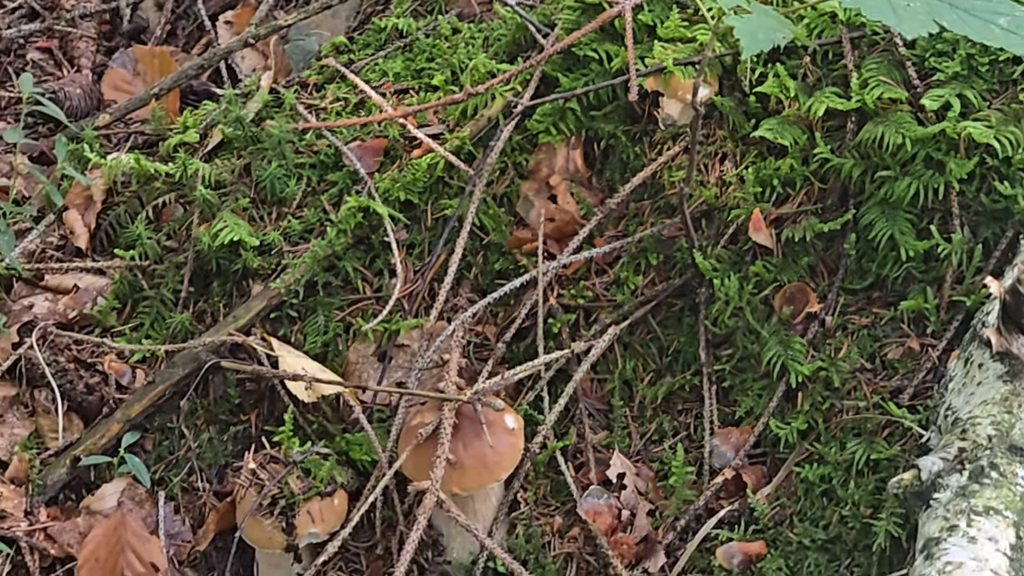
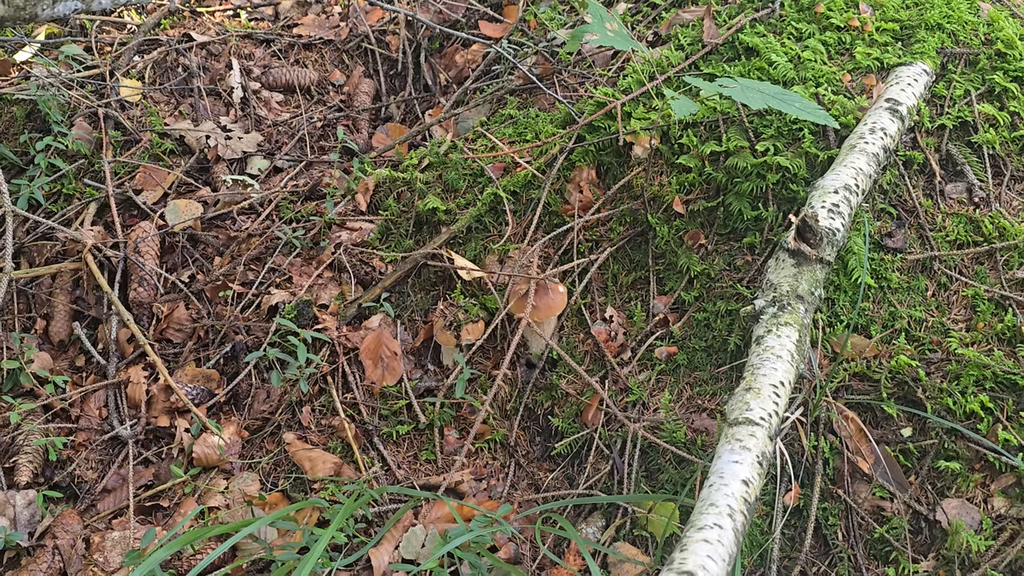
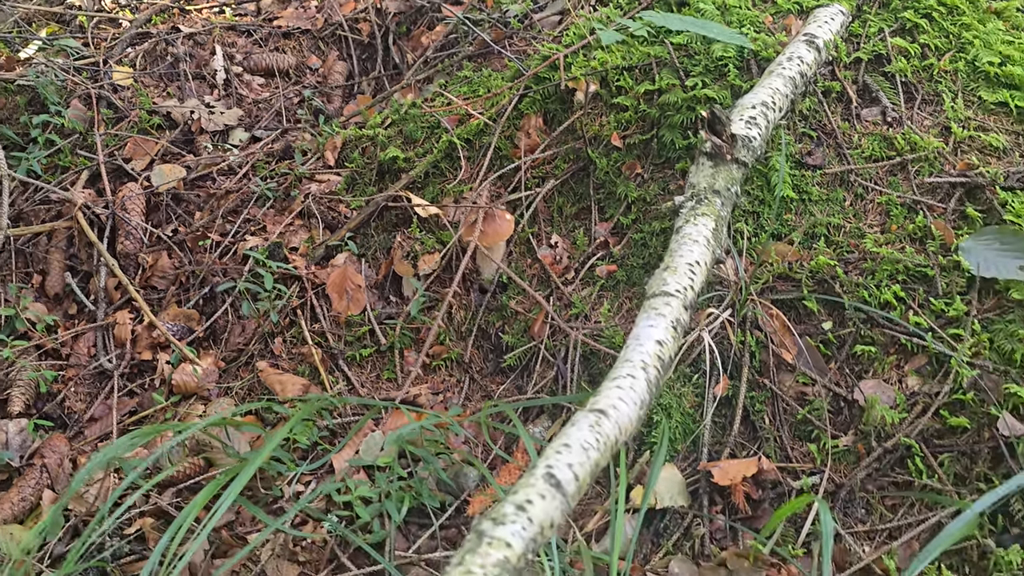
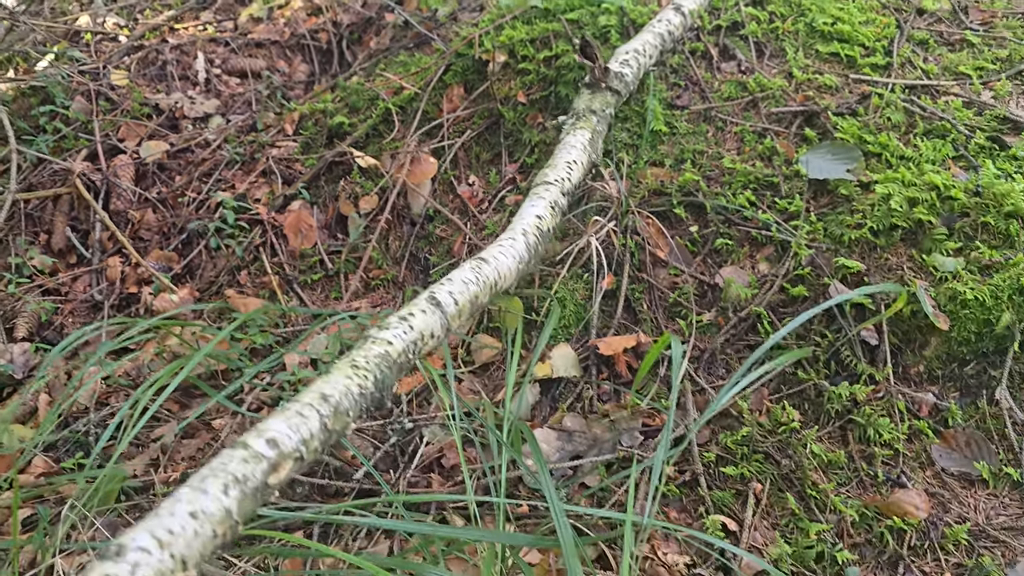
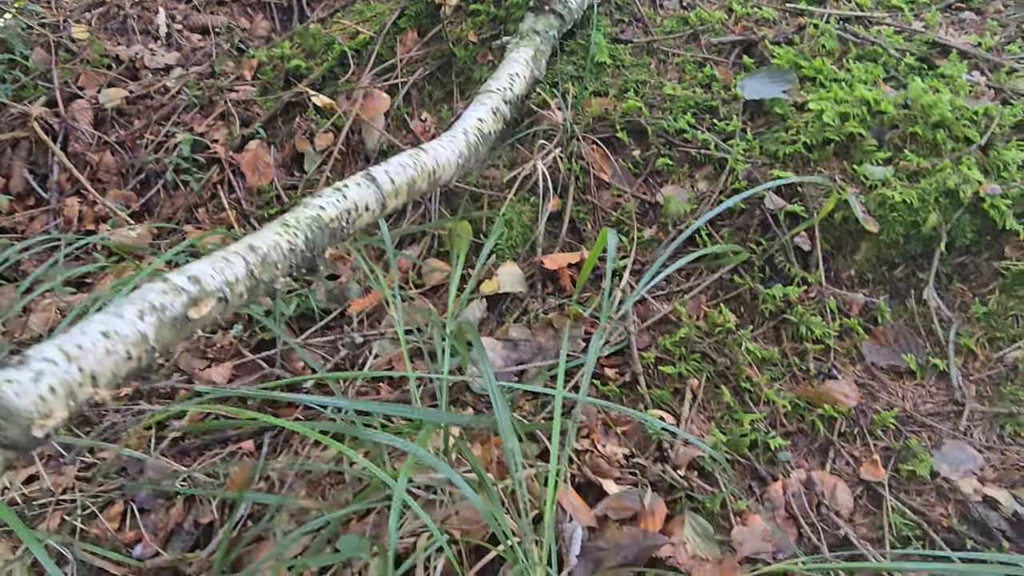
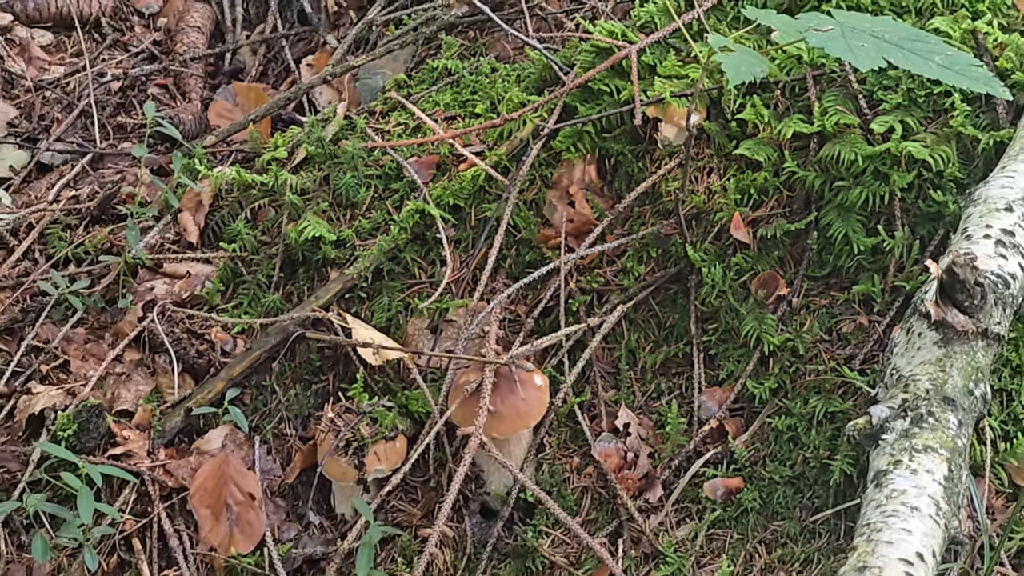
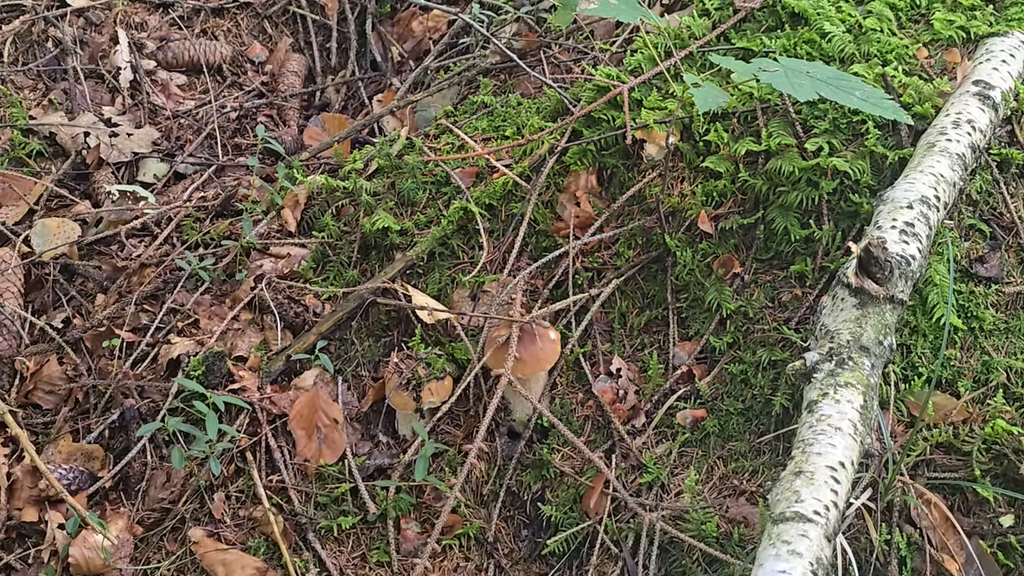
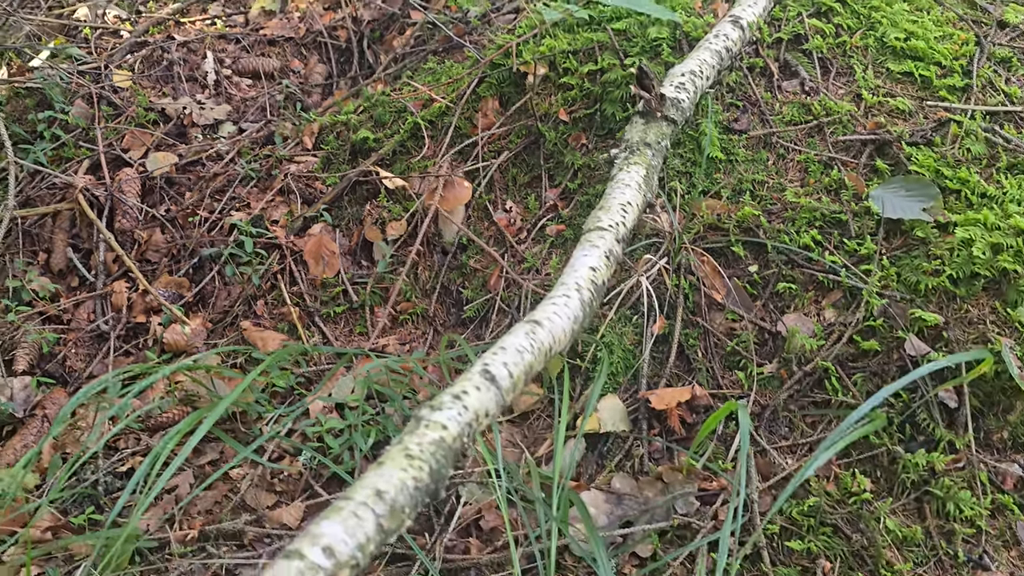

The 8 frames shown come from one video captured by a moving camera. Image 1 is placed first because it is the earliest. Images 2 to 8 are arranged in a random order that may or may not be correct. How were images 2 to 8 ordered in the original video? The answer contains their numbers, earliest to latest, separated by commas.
6, 7, 2, 3, 8, 4, 5
